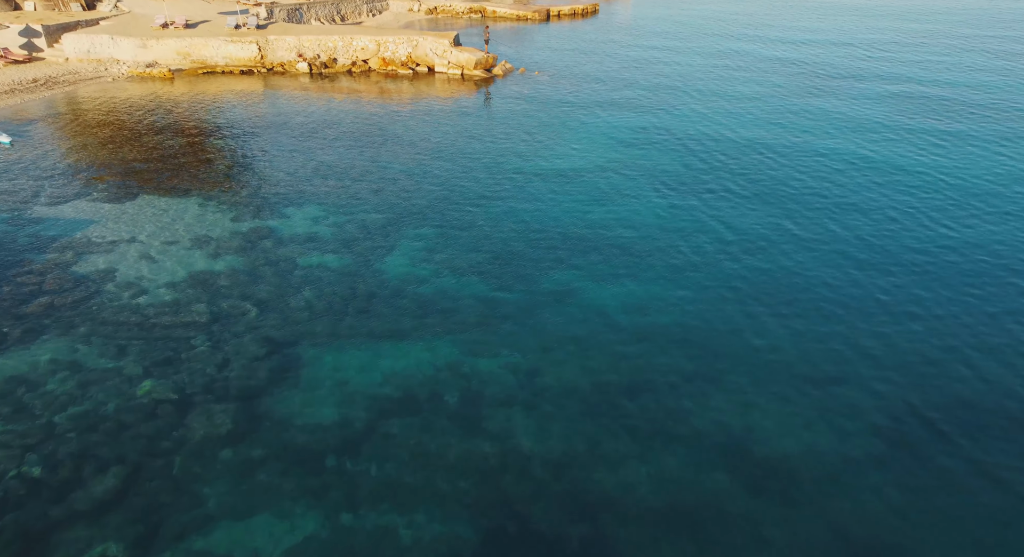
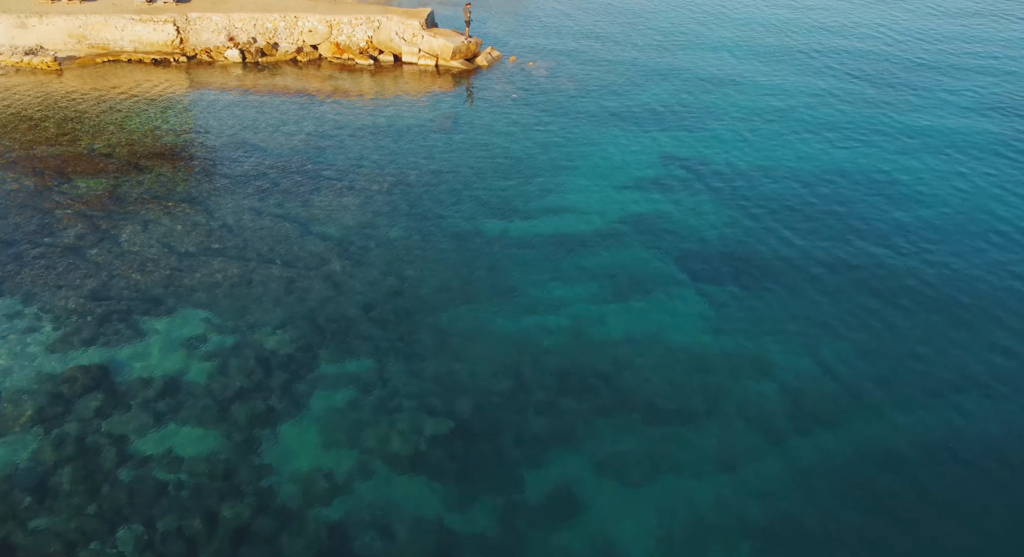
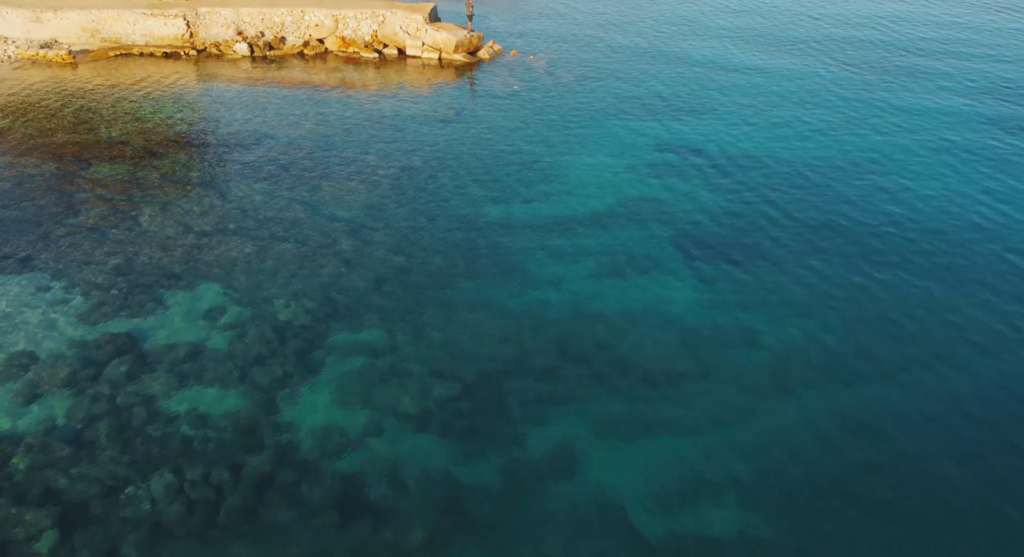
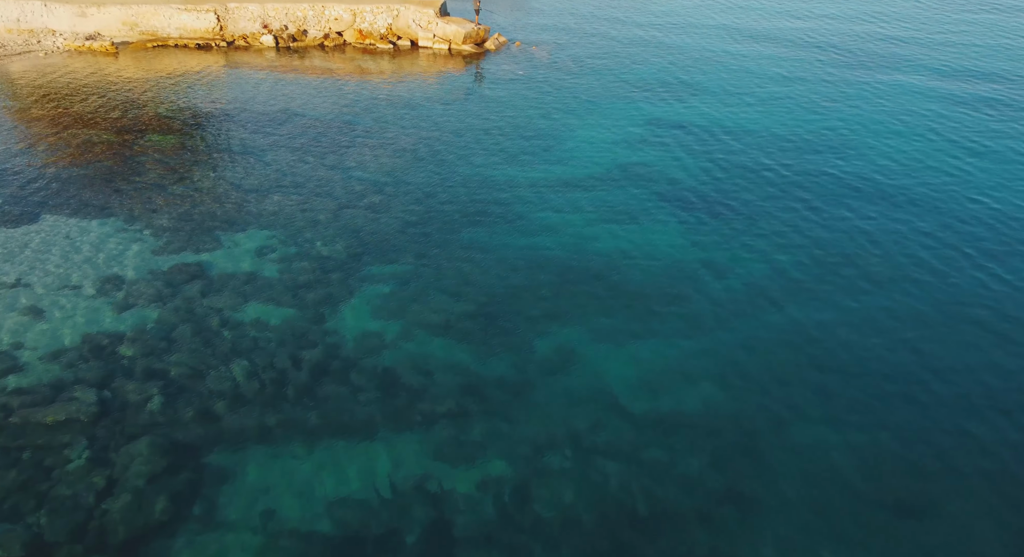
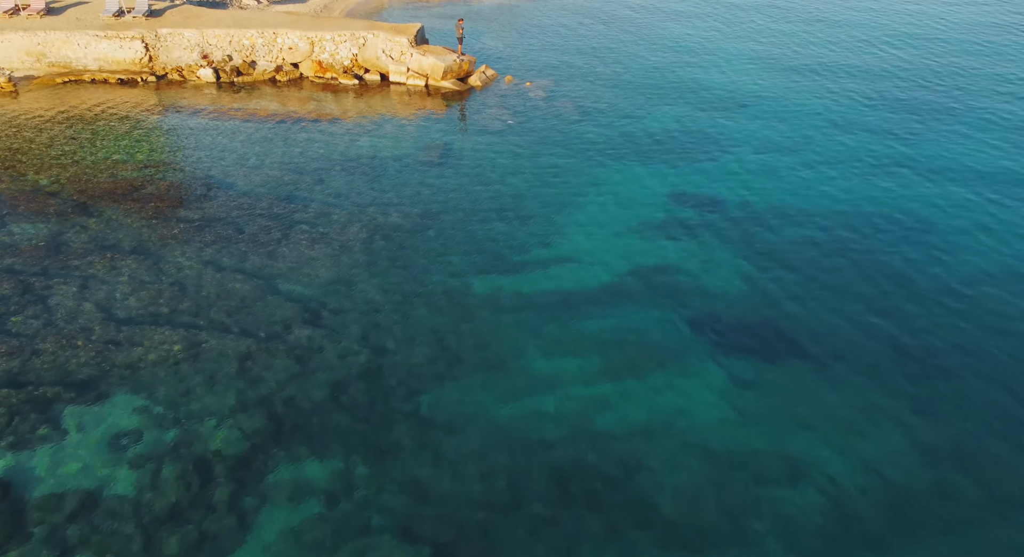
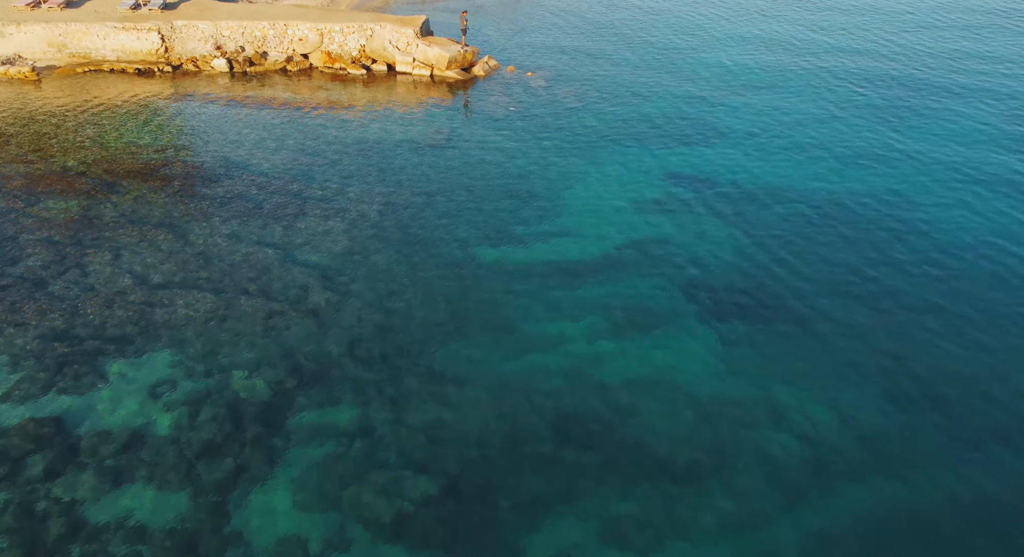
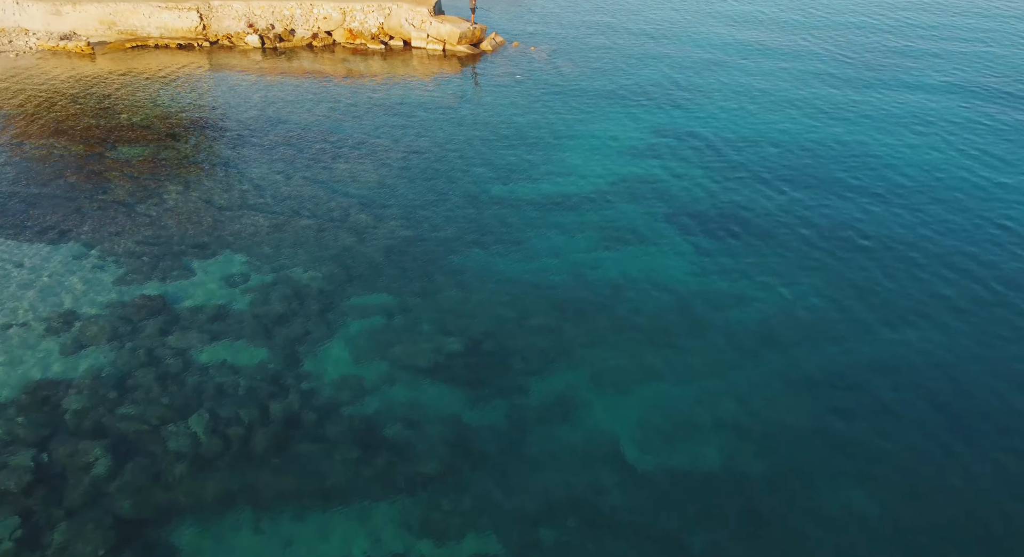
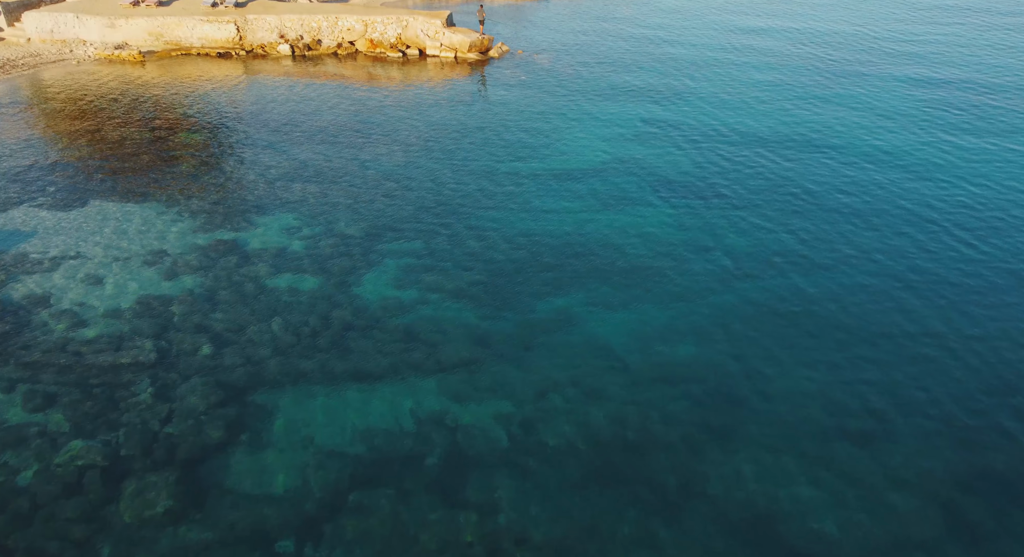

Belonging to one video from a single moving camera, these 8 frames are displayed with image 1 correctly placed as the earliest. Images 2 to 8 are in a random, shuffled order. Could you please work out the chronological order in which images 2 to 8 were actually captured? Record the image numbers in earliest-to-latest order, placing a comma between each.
8, 4, 7, 3, 2, 6, 5
